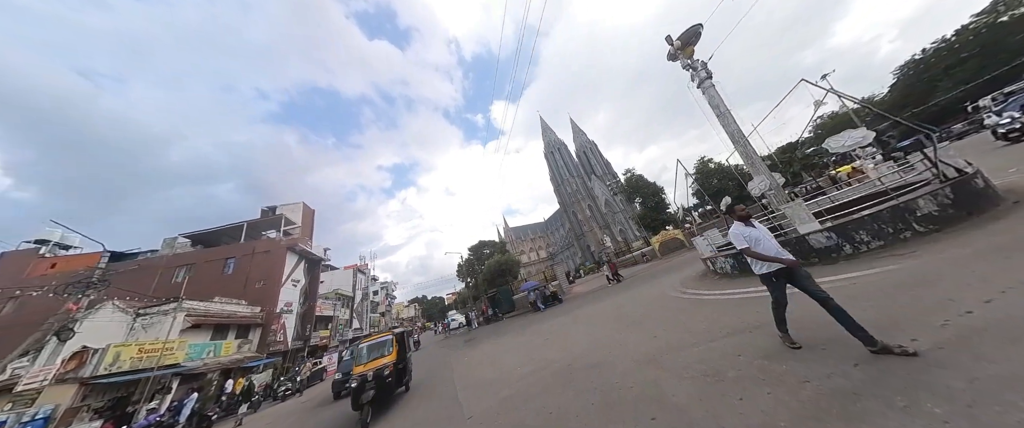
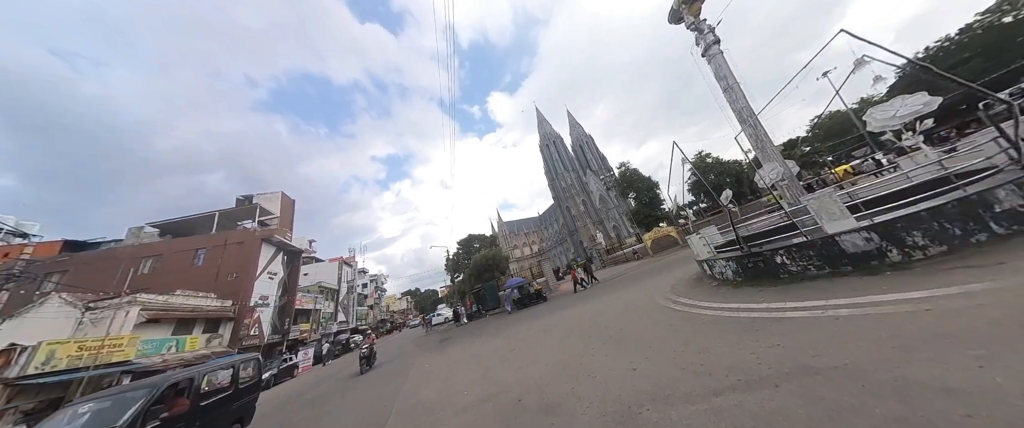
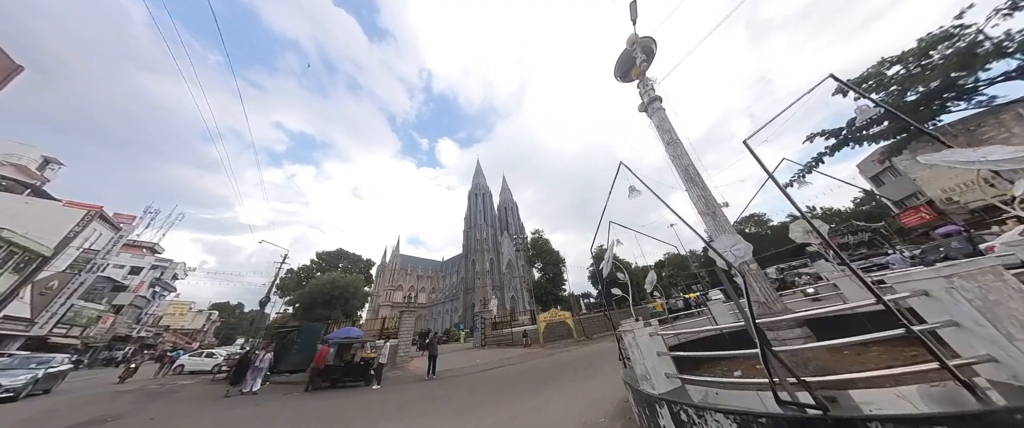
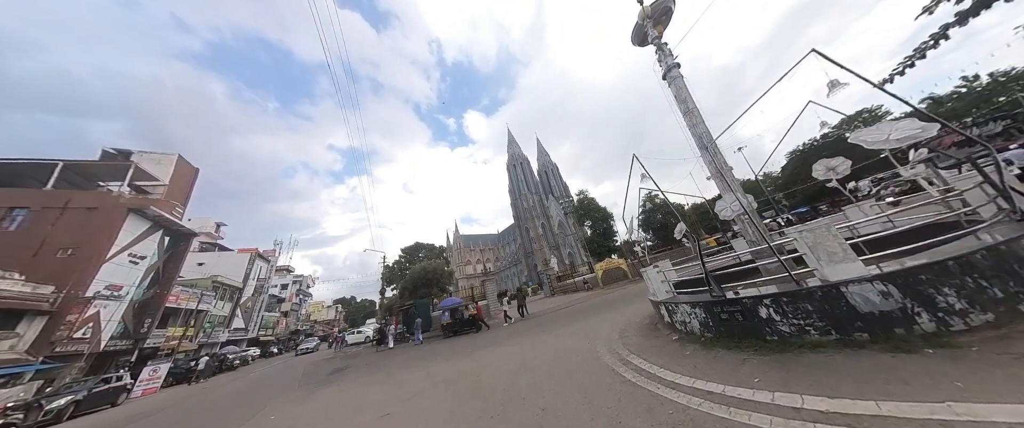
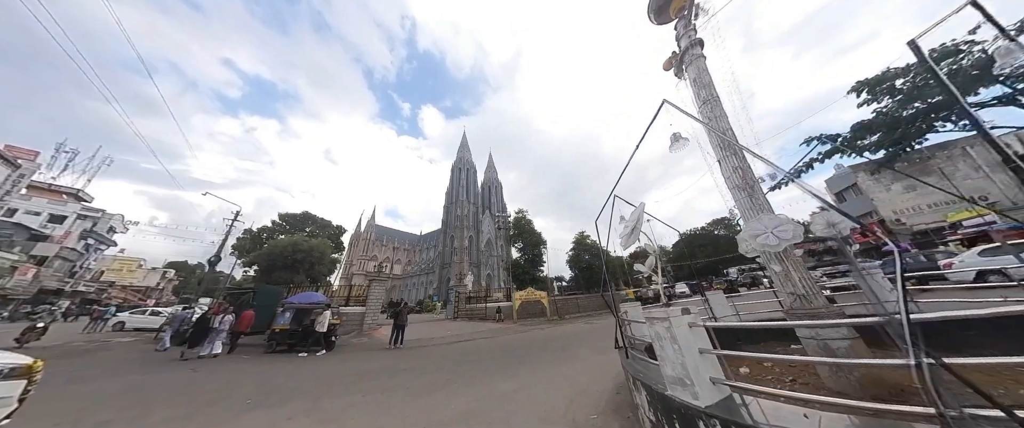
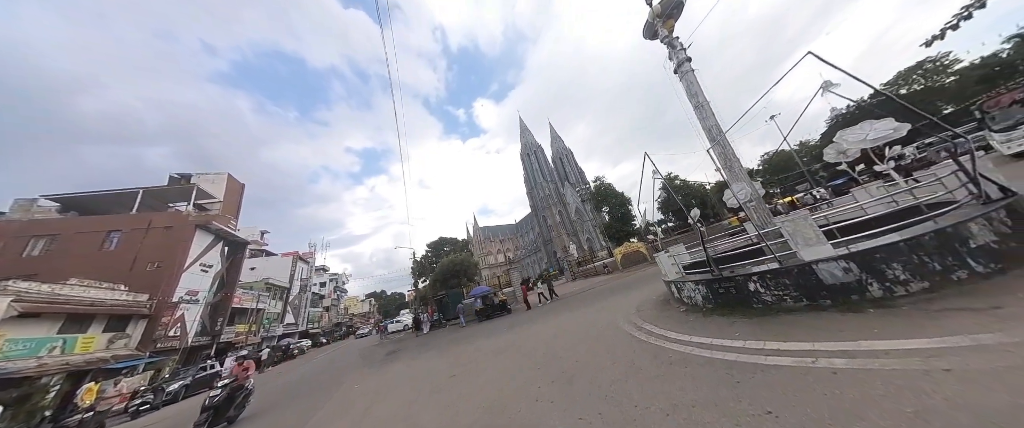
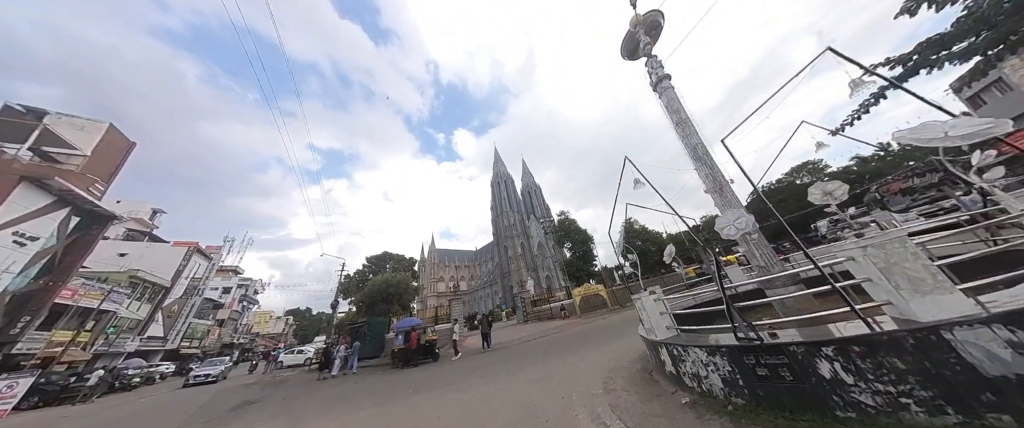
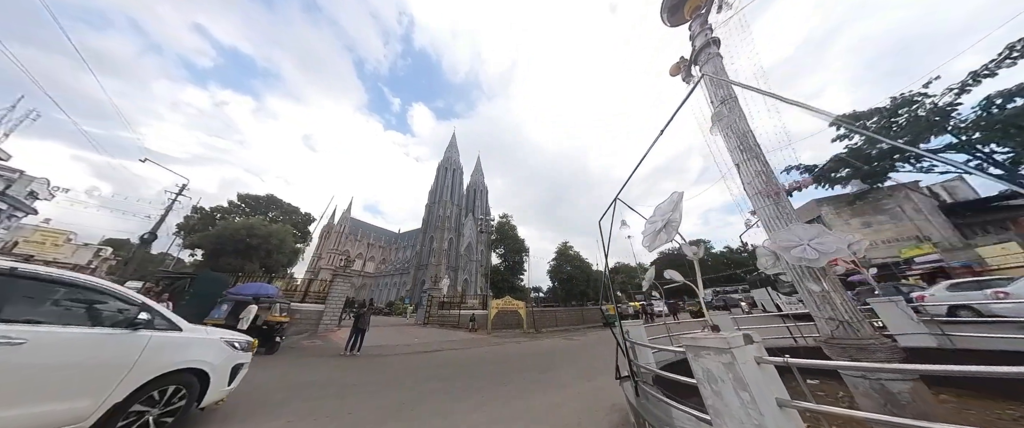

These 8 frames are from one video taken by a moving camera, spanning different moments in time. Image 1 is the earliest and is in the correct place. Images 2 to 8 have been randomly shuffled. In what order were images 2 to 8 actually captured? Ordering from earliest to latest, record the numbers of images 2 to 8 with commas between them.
2, 6, 4, 7, 3, 5, 8
